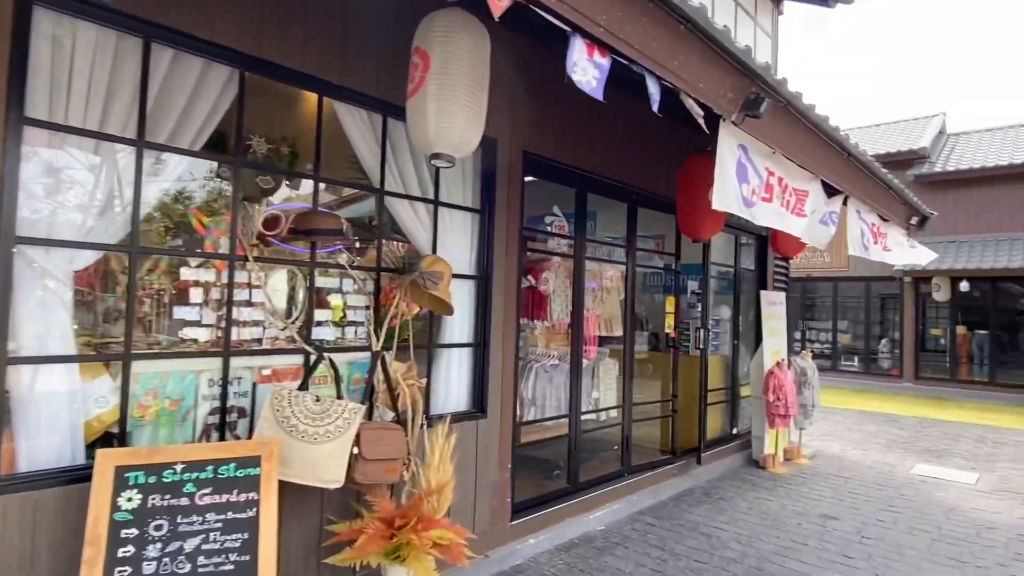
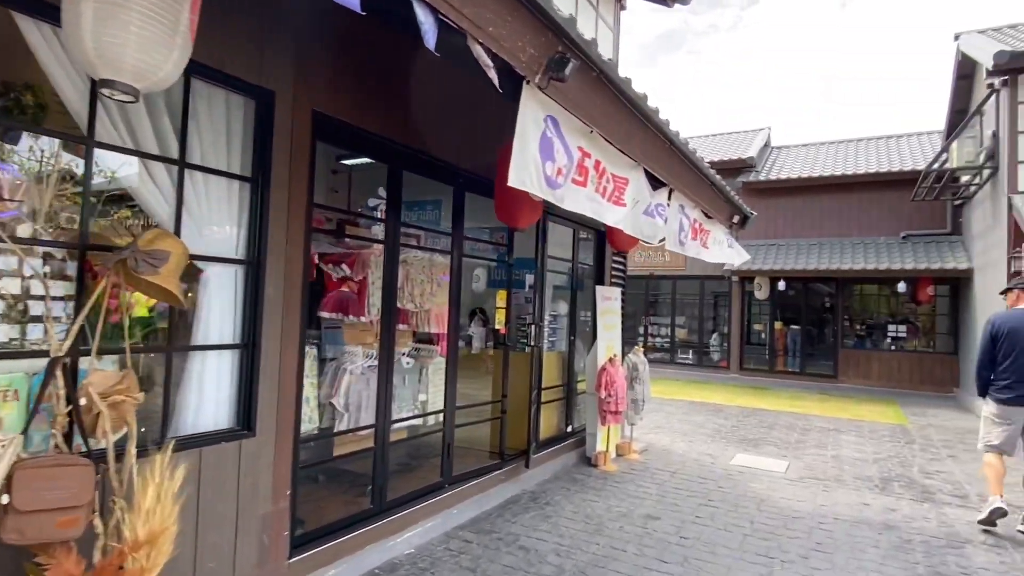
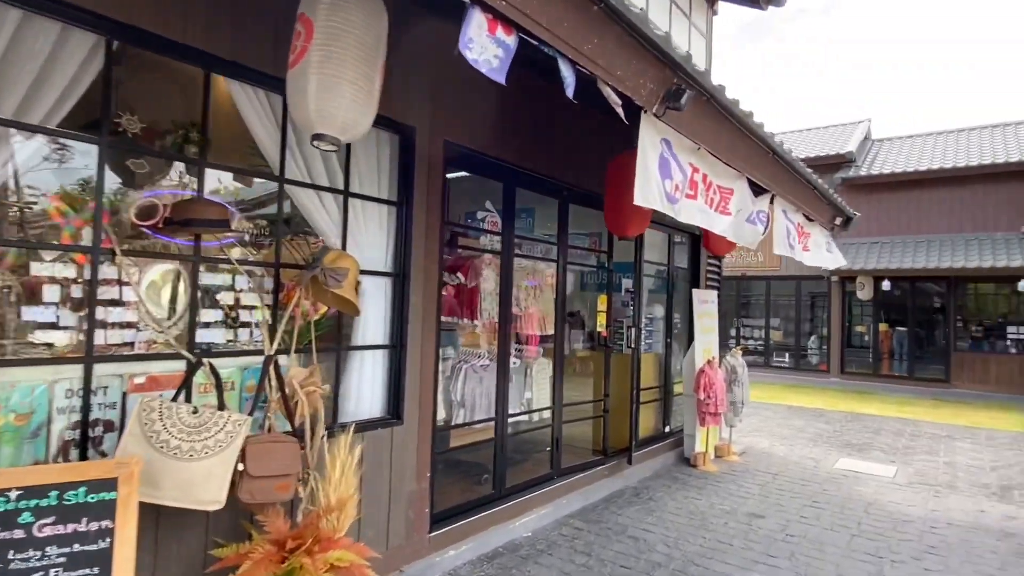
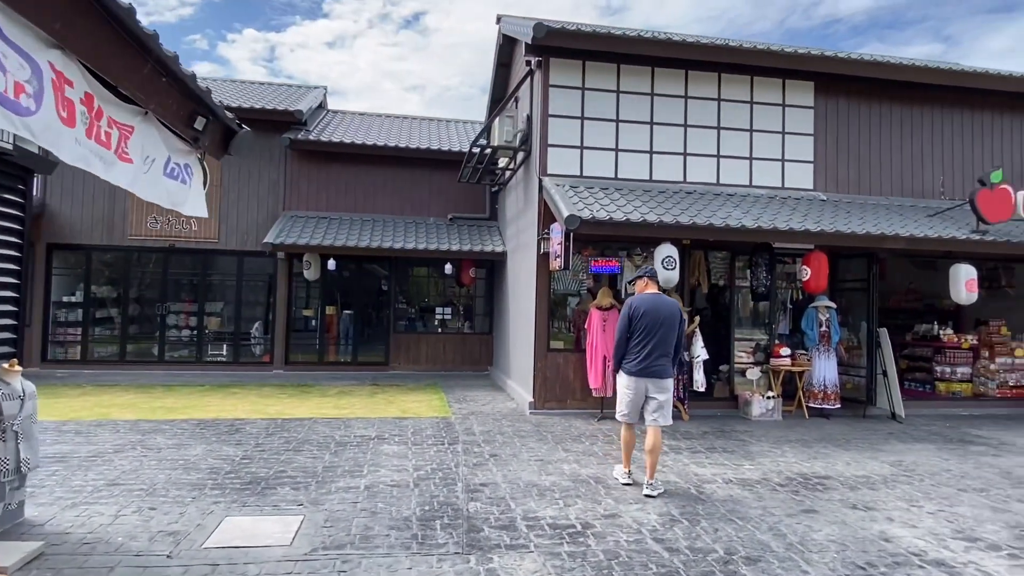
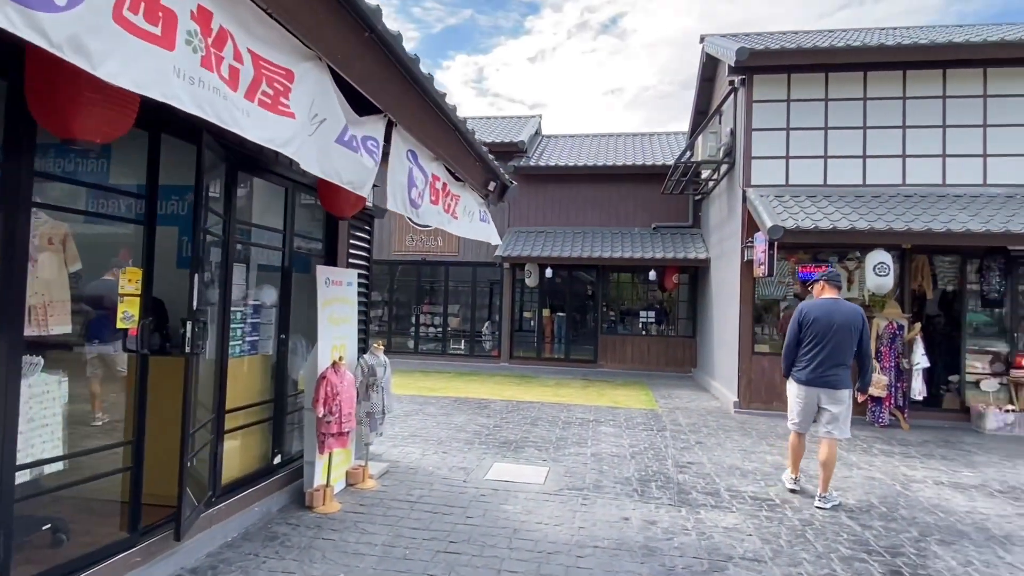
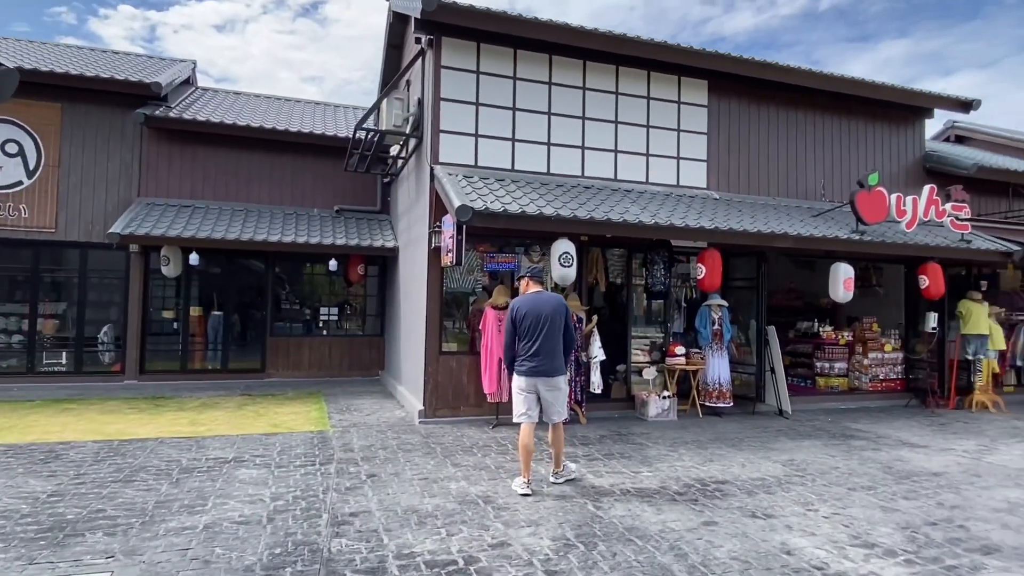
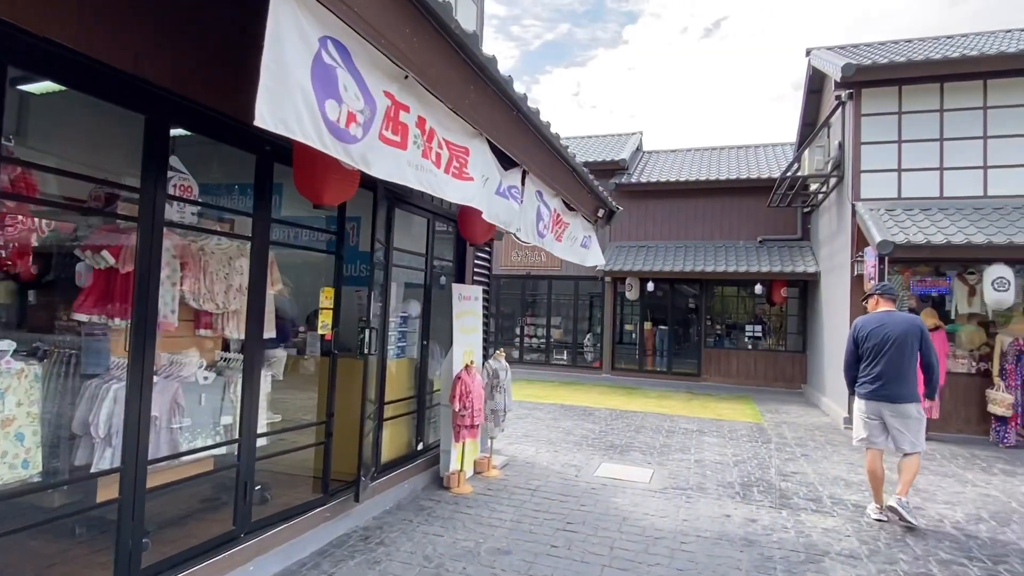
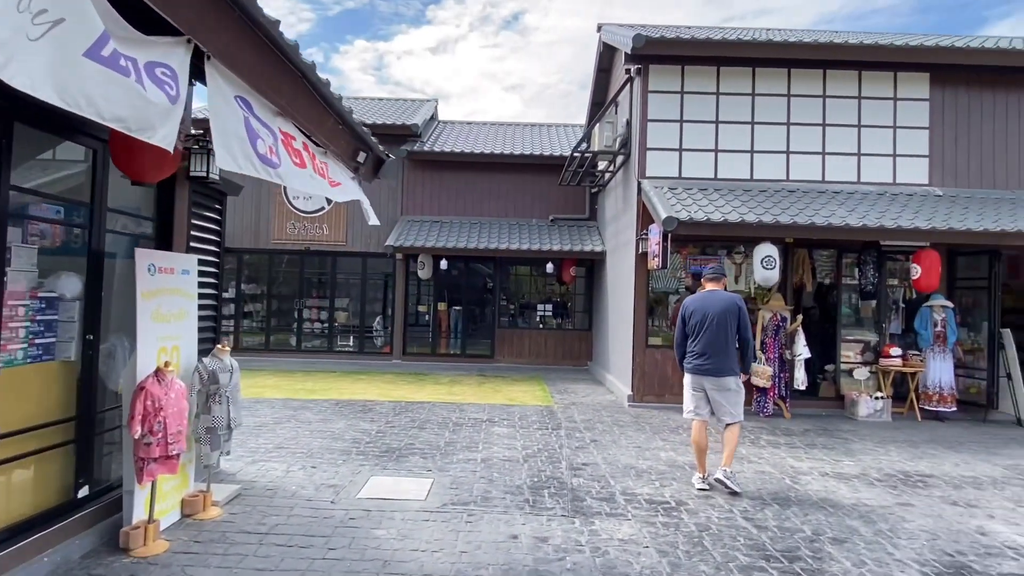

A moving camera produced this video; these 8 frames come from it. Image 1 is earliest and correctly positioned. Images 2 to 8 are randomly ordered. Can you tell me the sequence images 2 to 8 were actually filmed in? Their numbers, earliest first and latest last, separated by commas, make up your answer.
3, 2, 7, 5, 8, 4, 6
